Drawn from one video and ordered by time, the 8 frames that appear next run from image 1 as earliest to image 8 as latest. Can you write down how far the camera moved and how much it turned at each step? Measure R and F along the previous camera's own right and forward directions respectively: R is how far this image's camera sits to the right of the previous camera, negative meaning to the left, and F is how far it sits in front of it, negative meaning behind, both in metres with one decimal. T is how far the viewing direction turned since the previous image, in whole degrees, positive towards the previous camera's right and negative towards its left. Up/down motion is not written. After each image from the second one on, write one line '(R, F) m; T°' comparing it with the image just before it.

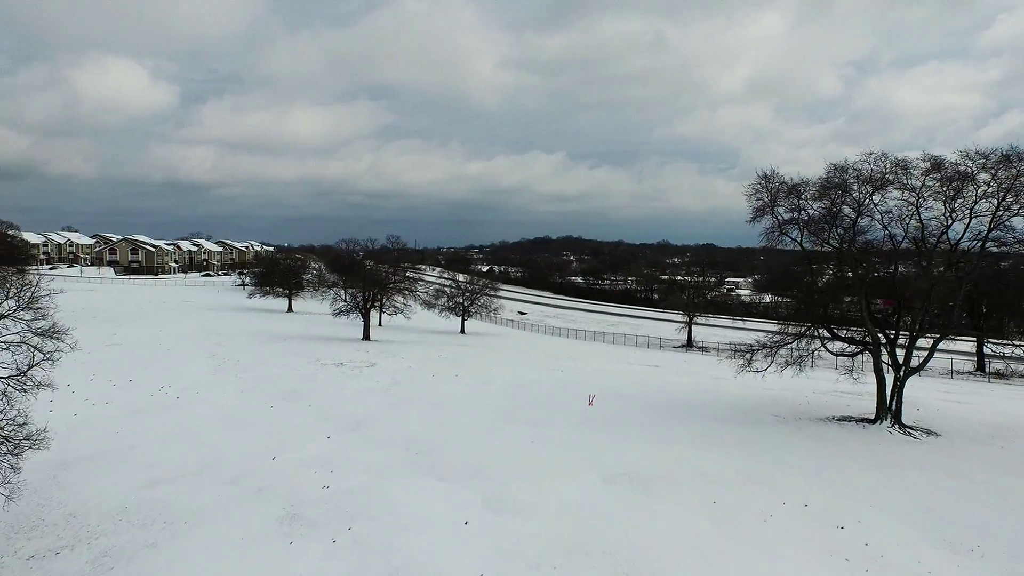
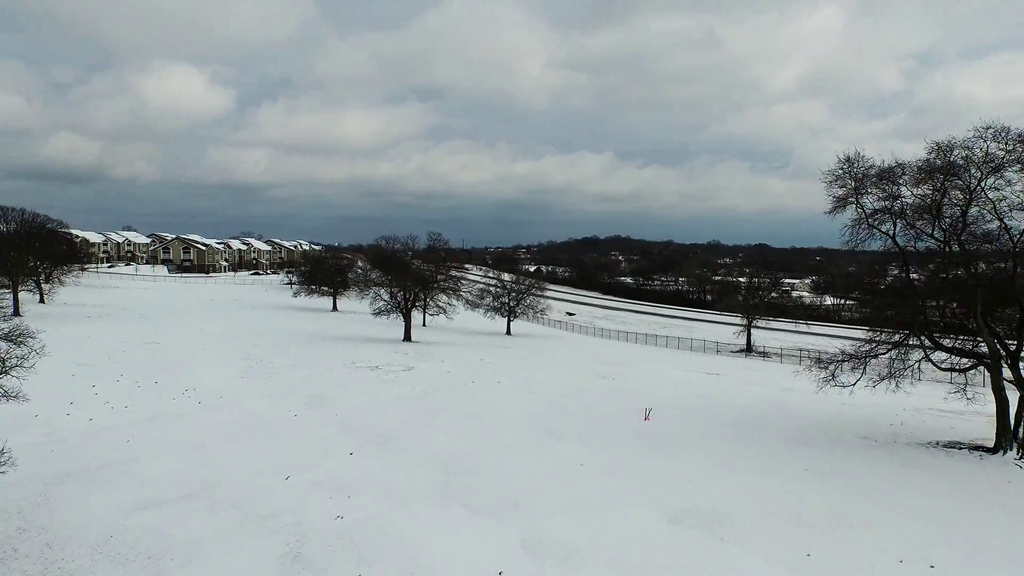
(0.0, +1.8) m; -4°
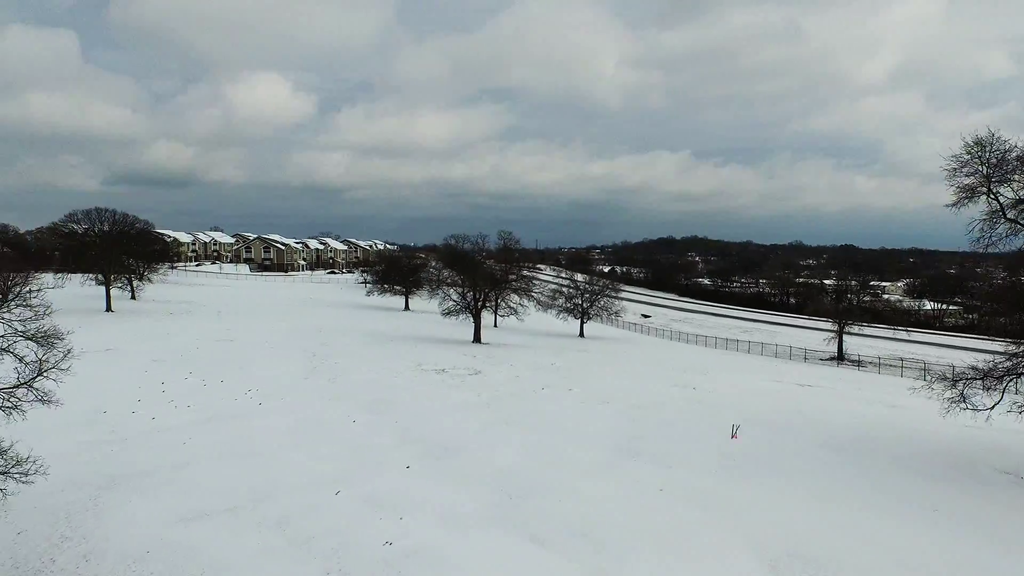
(0.0, +1.2) m; -6°
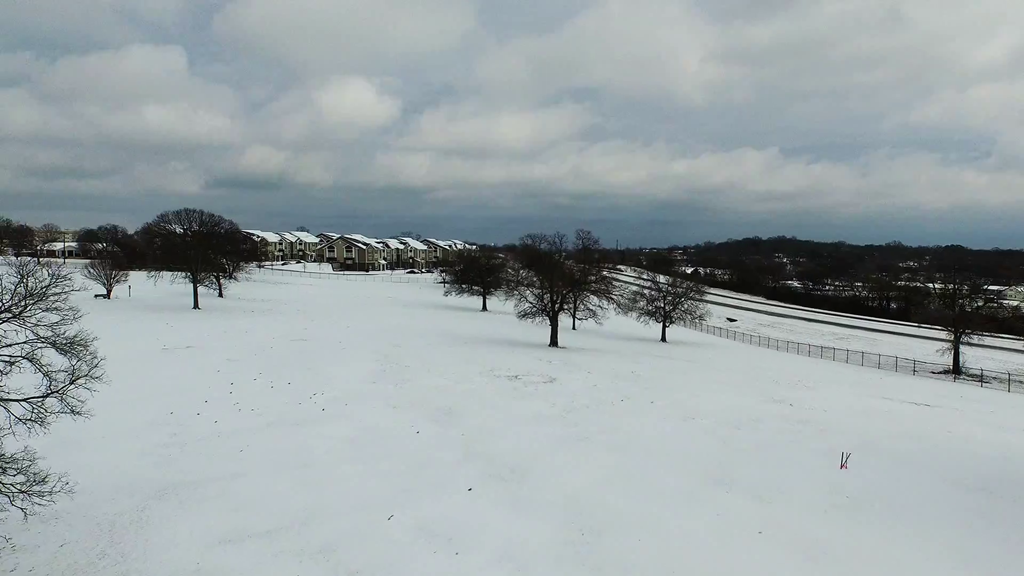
(0.0, +1.3) m; -6°
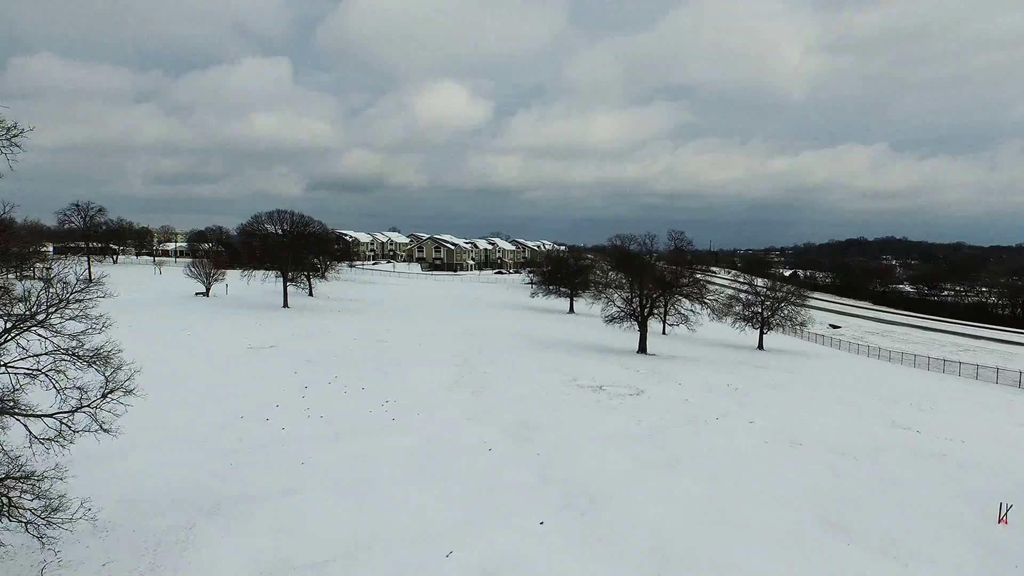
(+0.1, +1.3) m; -7°
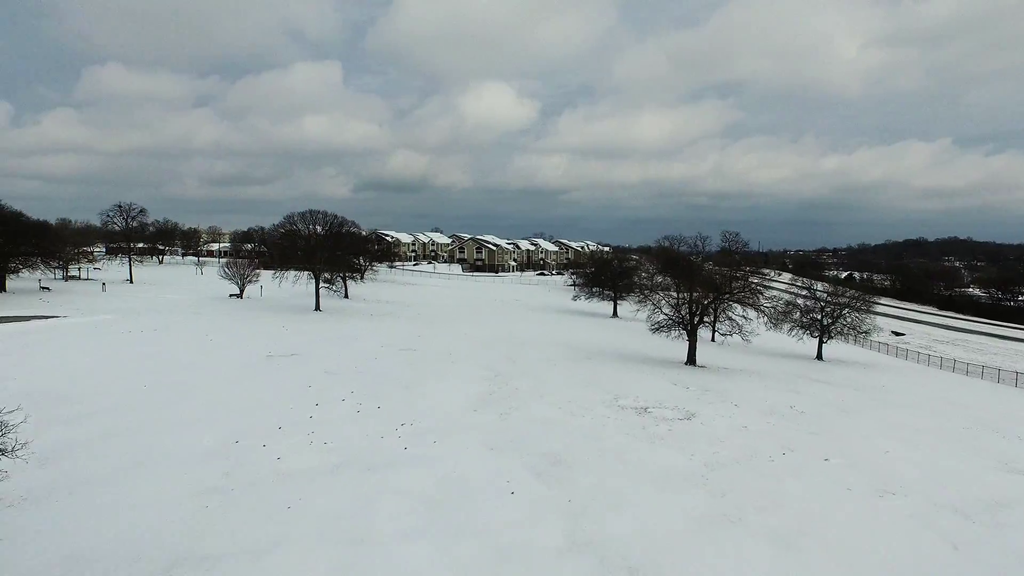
(+0.3, +2.2) m; -4°
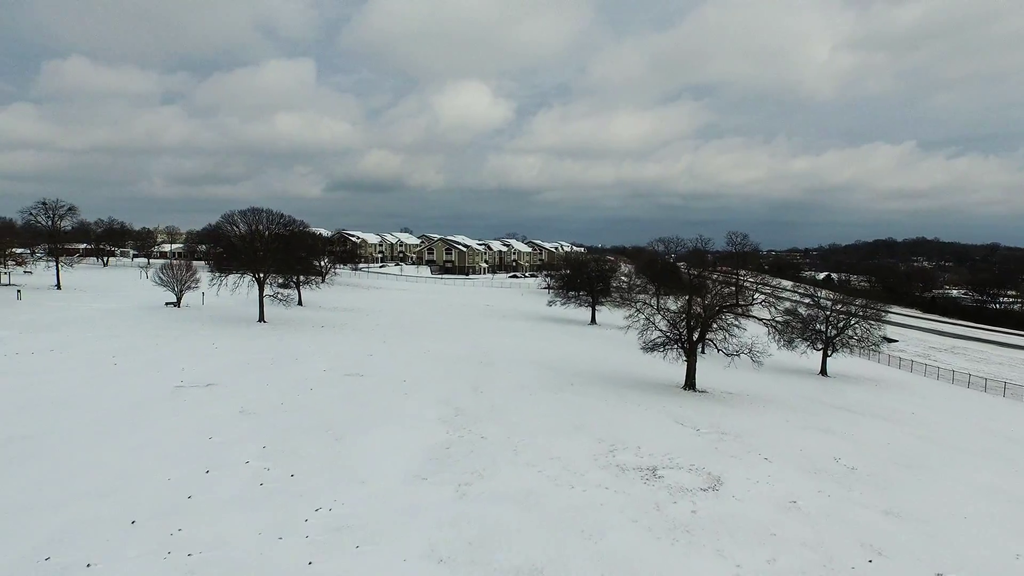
(+0.2, +4.5) m; +2°
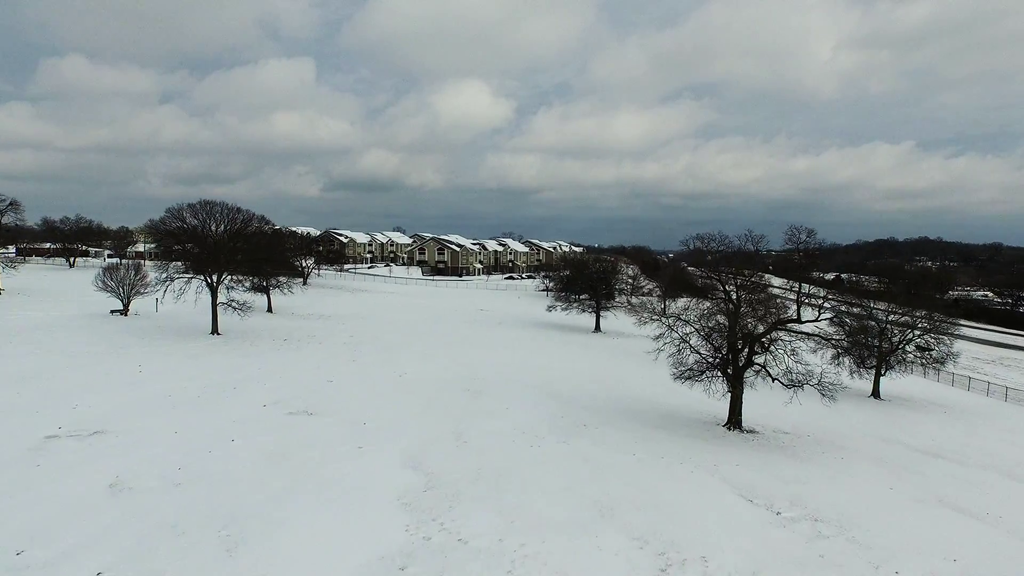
(0.0, +5.5) m; 0°
